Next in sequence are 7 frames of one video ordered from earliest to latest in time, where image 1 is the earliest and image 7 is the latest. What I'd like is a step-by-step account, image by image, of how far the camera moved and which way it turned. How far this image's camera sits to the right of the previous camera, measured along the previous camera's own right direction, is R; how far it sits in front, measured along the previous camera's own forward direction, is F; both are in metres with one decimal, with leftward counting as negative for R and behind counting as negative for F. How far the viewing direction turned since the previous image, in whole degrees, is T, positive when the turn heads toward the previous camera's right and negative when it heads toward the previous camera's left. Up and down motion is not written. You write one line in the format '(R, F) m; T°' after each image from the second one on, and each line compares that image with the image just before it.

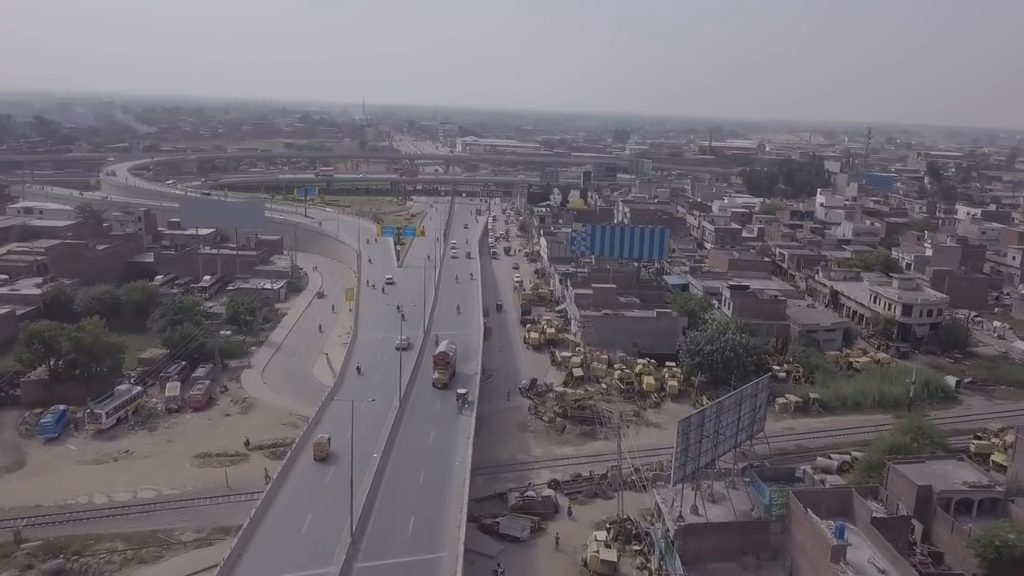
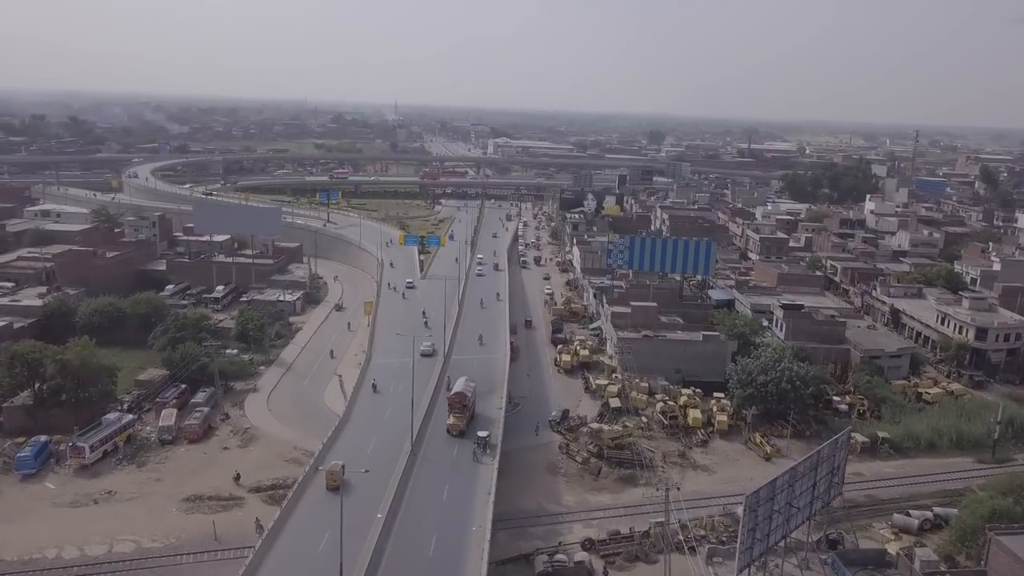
(0.0, +2.4) m; -2°
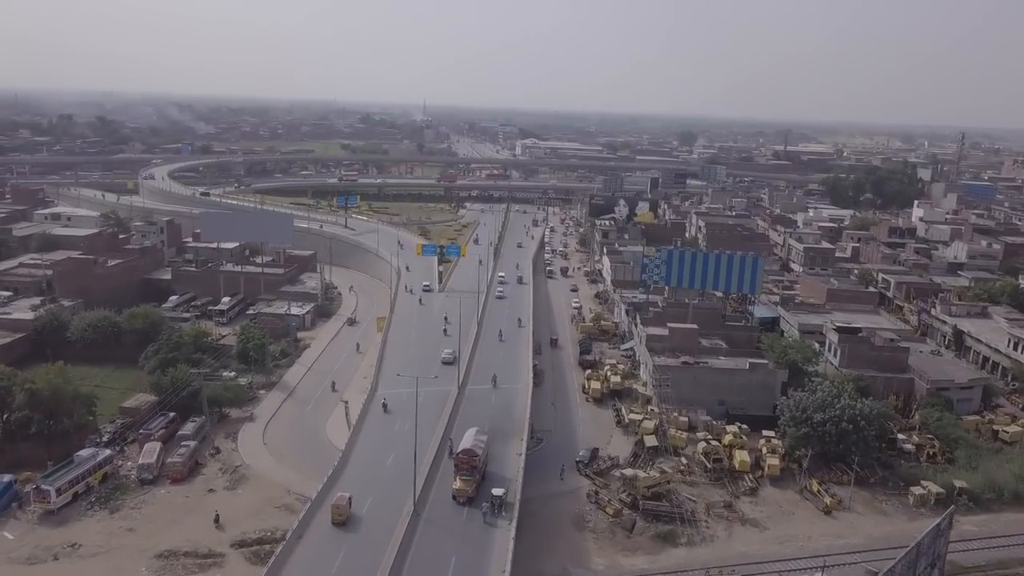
(+0.1, +2.4) m; -2°
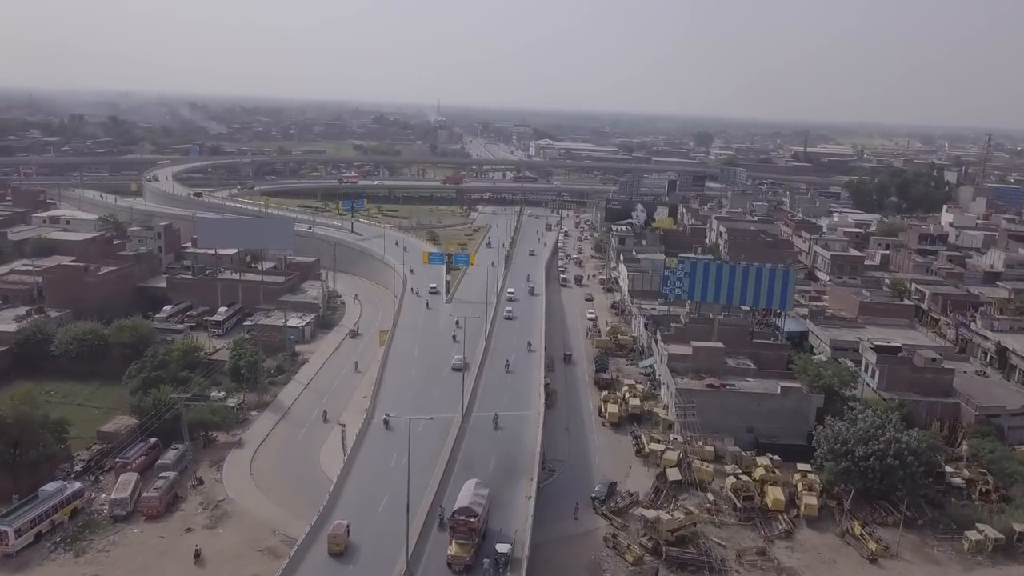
(+0.1, +1.7) m; -1°
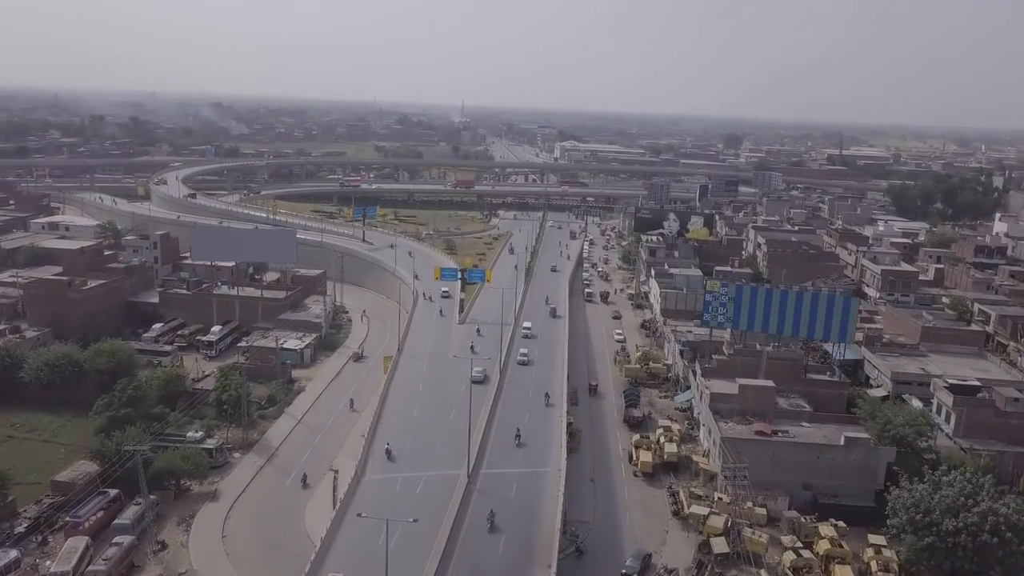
(+0.1, +2.7) m; -2°
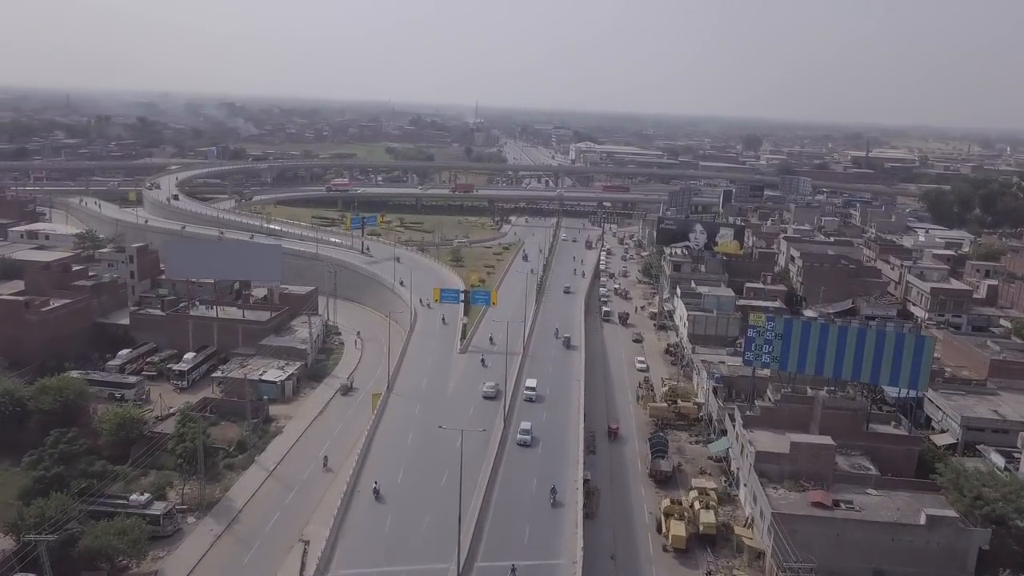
(+0.2, +3.0) m; -1°
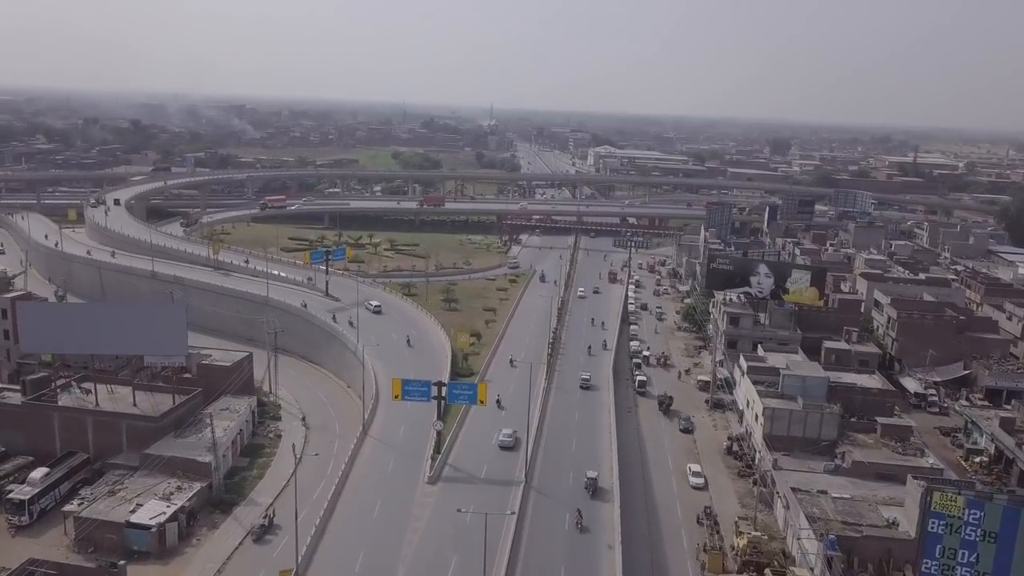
(+0.4, +7.7) m; -1°
